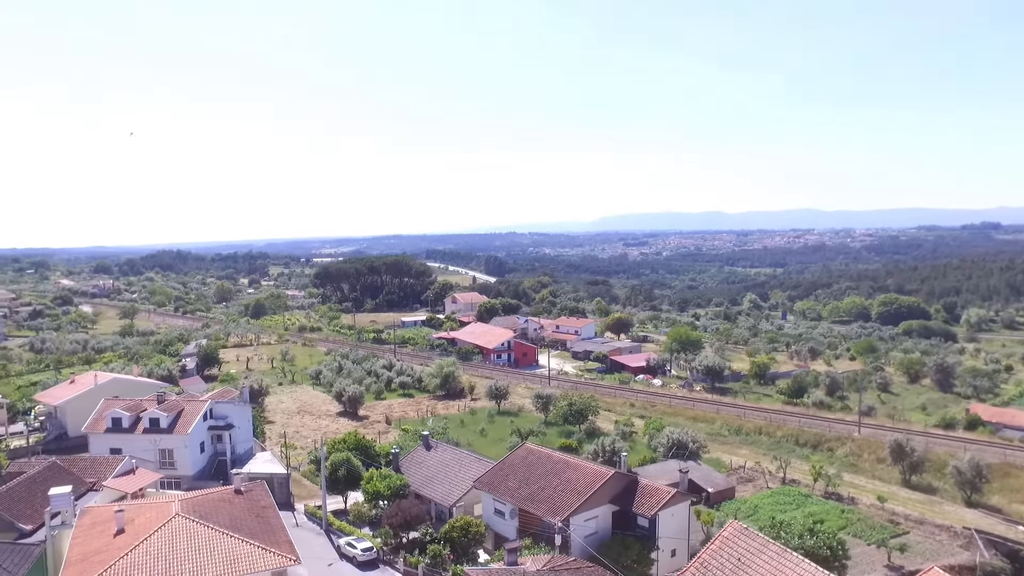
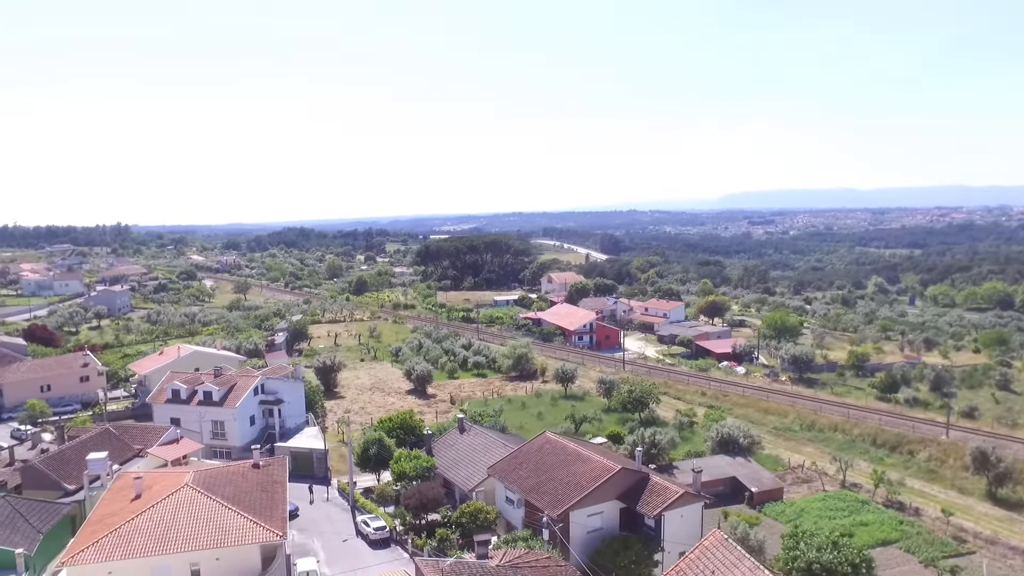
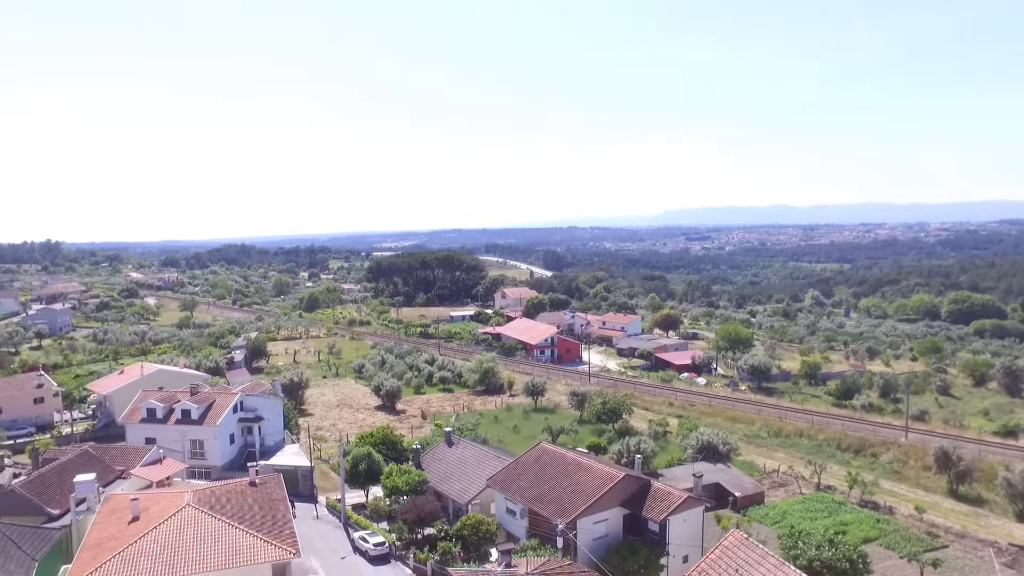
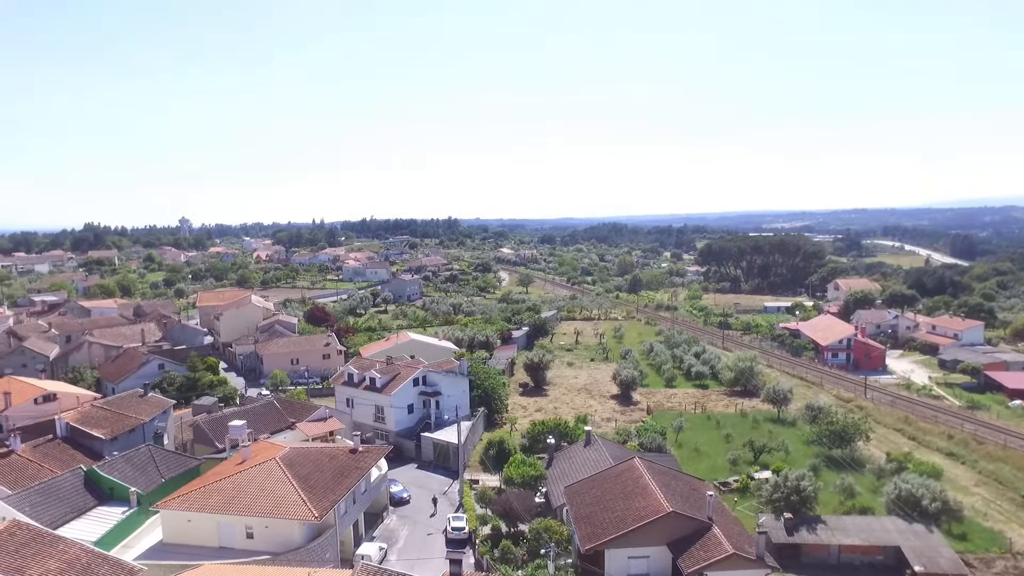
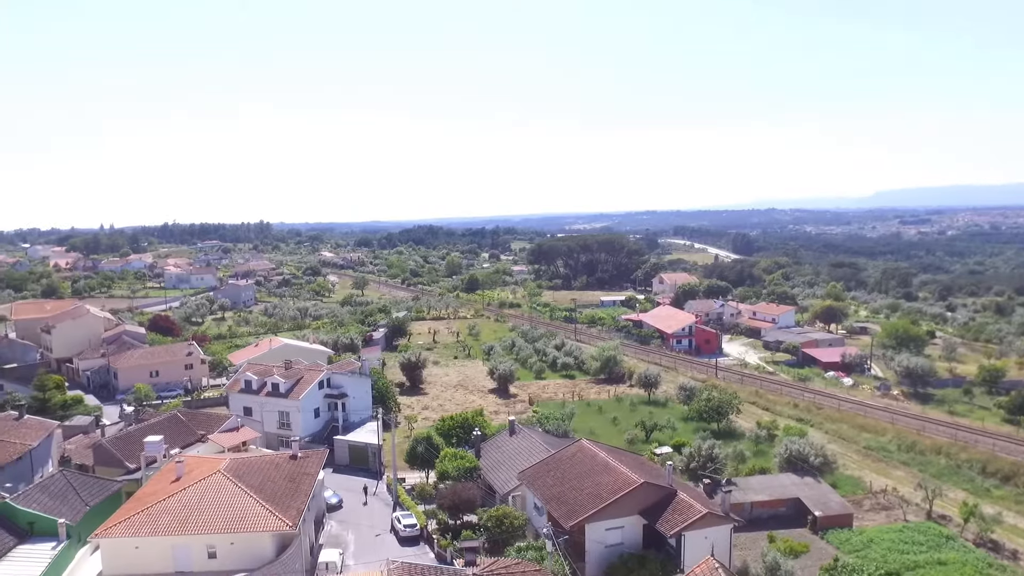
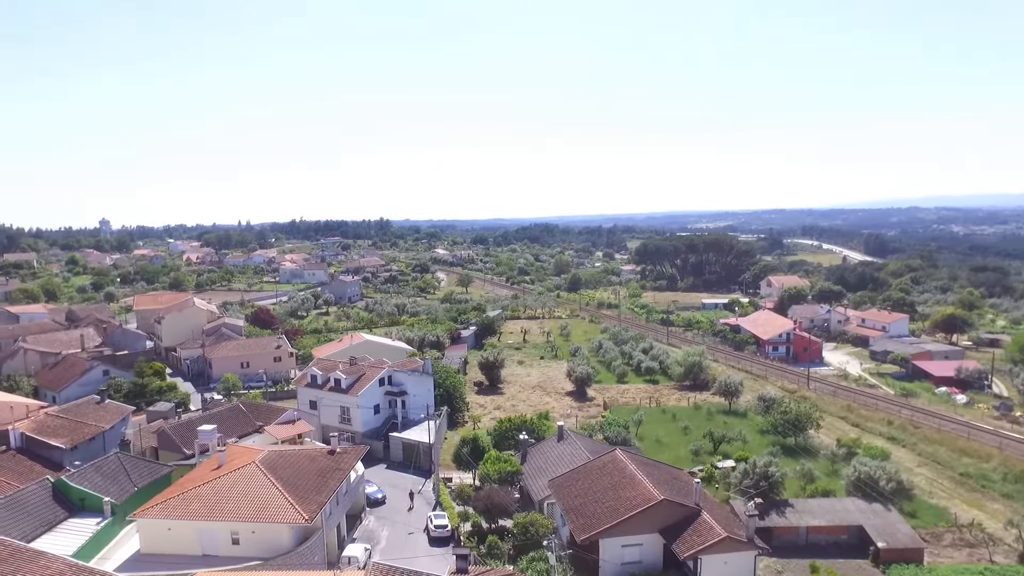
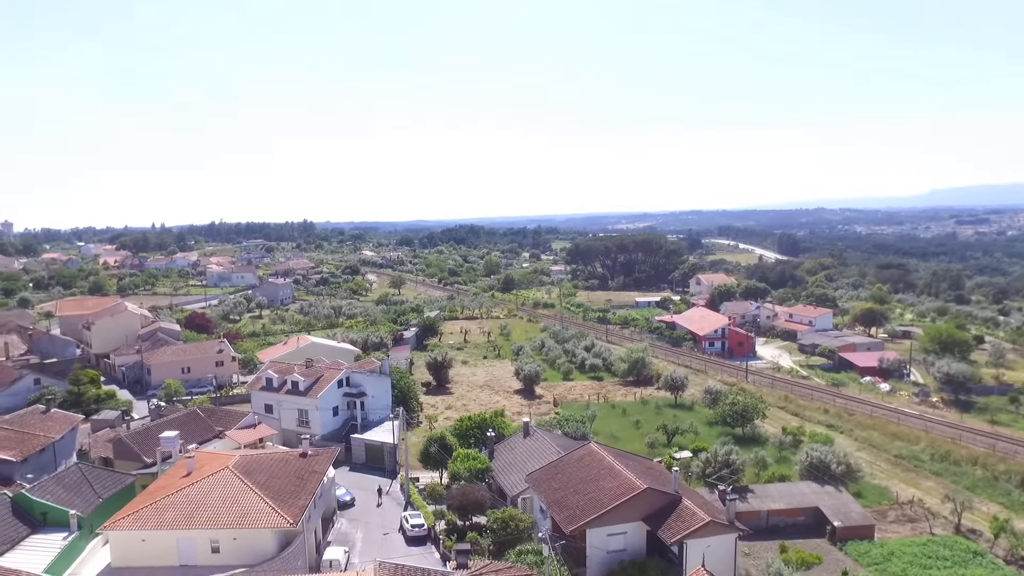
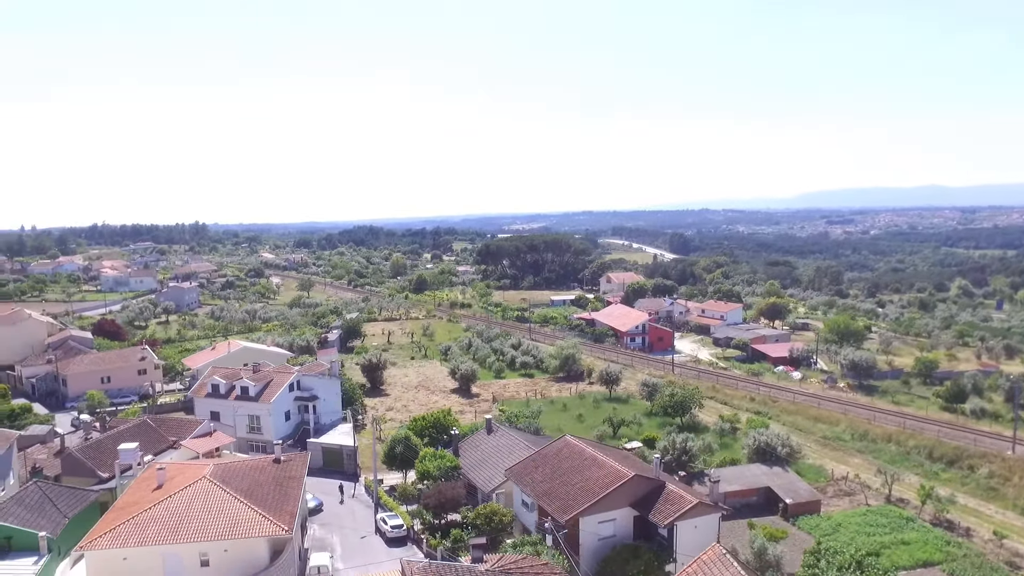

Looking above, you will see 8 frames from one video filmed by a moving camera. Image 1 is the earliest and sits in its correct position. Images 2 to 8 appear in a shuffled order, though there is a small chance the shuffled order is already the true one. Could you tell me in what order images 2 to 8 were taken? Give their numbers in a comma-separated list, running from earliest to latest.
3, 2, 8, 5, 7, 6, 4
